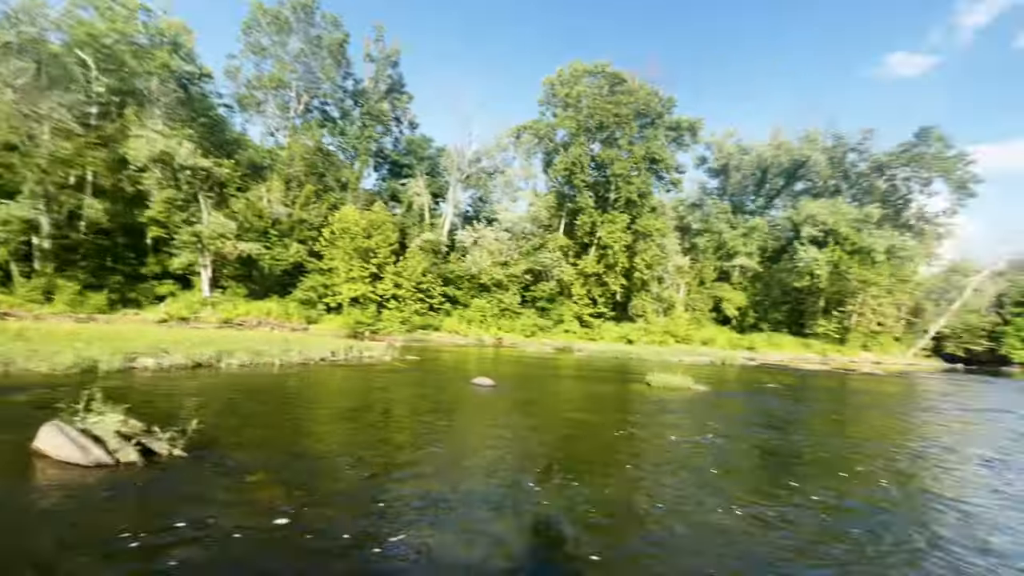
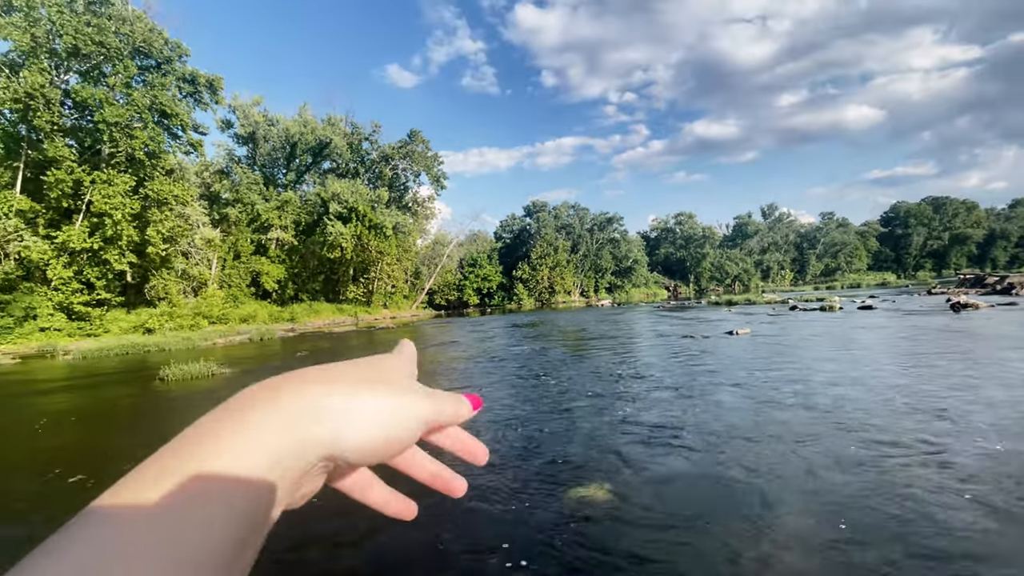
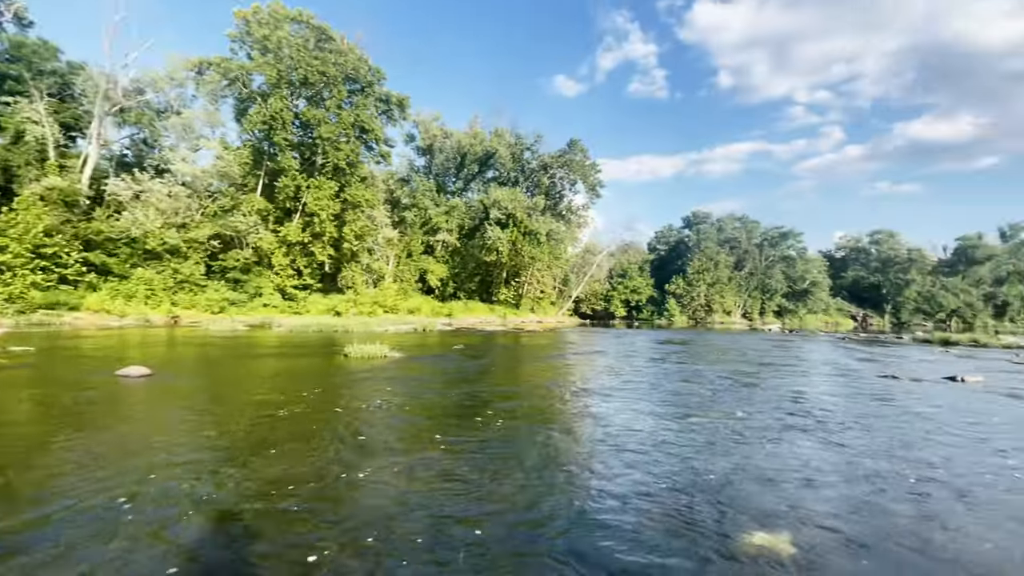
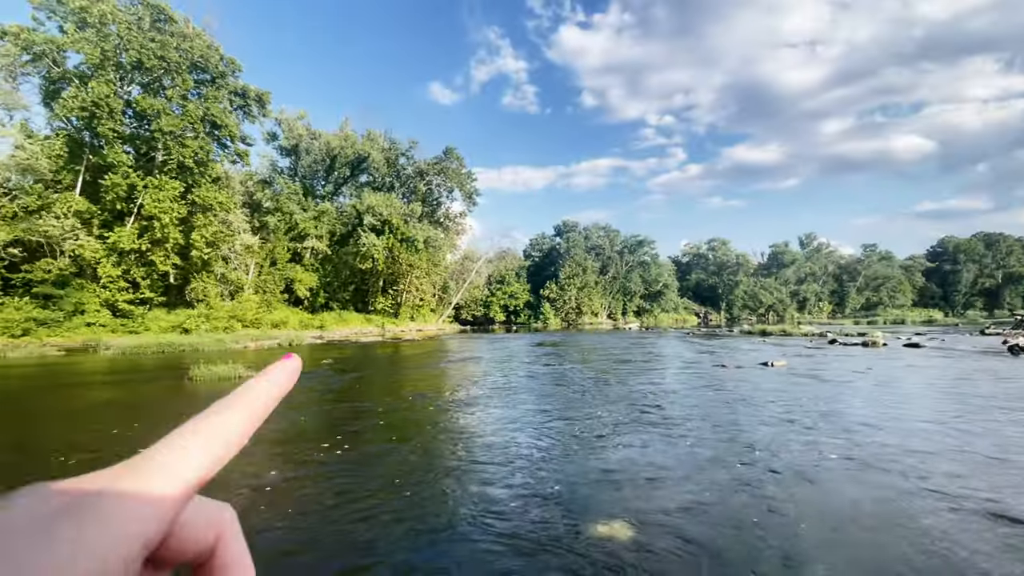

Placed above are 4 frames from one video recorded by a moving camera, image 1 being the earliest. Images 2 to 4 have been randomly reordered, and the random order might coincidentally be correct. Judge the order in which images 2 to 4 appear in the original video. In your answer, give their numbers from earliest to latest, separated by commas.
3, 4, 2
